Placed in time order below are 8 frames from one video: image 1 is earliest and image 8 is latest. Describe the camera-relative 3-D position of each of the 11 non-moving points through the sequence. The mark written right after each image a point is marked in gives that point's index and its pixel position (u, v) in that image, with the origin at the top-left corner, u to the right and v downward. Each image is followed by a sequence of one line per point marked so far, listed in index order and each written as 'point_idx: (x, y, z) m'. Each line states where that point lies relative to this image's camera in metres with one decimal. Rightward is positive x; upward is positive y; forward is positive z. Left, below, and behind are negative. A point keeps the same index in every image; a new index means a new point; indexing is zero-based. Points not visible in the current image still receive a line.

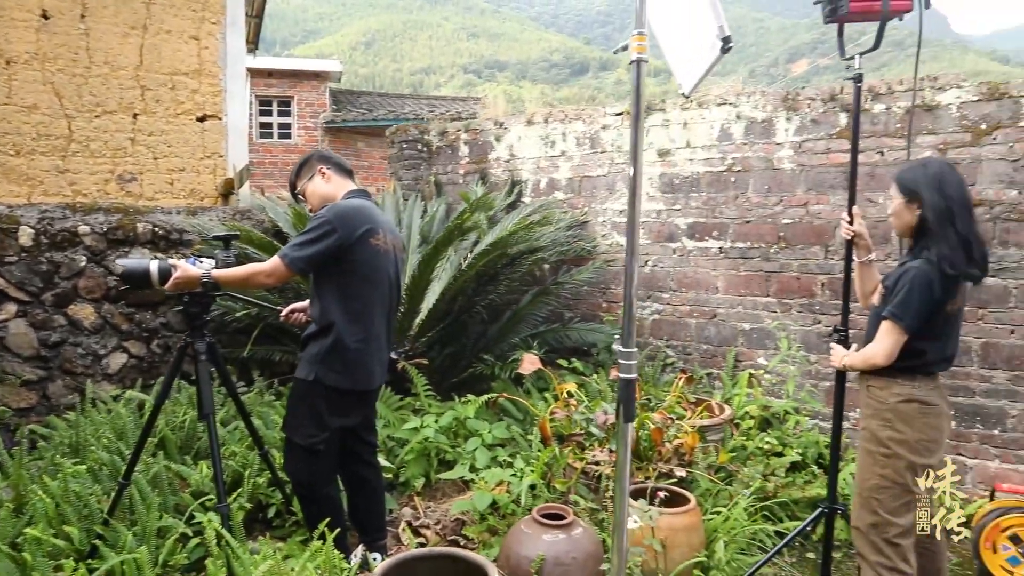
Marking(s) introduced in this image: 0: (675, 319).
0: (+1.0, -0.2, +4.1) m
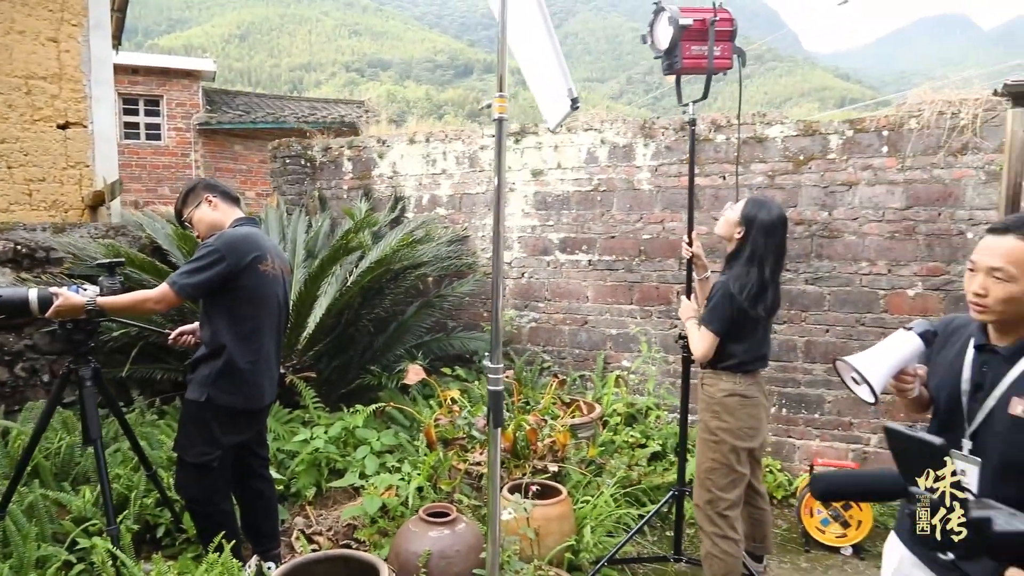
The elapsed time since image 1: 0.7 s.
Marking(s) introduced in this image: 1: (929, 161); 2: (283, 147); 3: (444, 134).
0: (+0.2, -0.2, +4.4) m
1: (+2.2, +0.7, +3.5) m
2: (-1.8, +1.1, +5.2) m
3: (-0.5, +1.0, +4.6) m
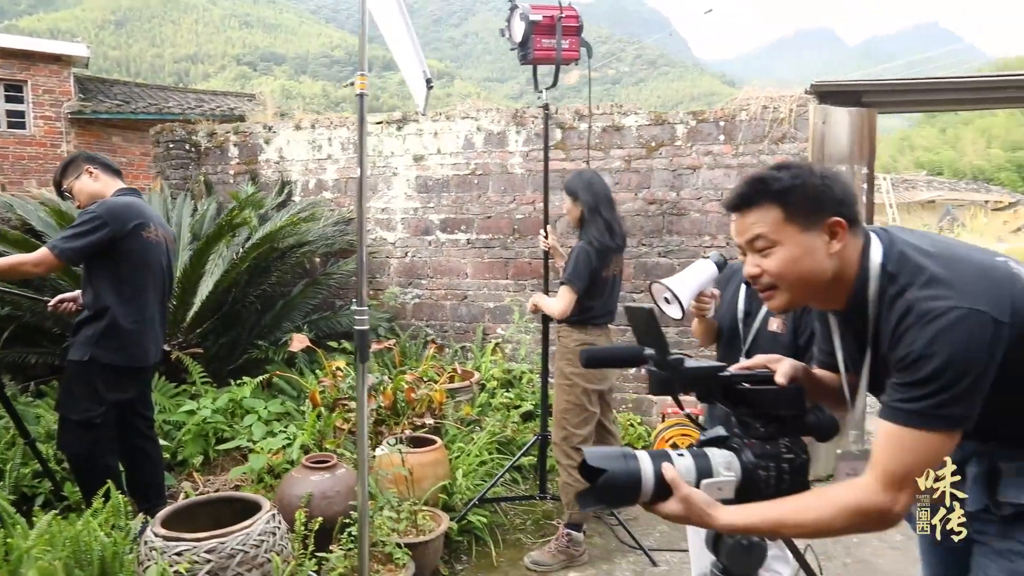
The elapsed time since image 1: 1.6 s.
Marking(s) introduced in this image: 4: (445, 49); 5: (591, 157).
0: (-0.6, -0.1, +4.7) m
1: (+1.5, +0.9, +4.1) m
2: (-2.7, +1.2, +5.2) m
3: (-1.3, +1.2, +4.8) m
4: (-1.5, +5.2, +14.7) m
5: (+0.5, +0.9, +4.4) m
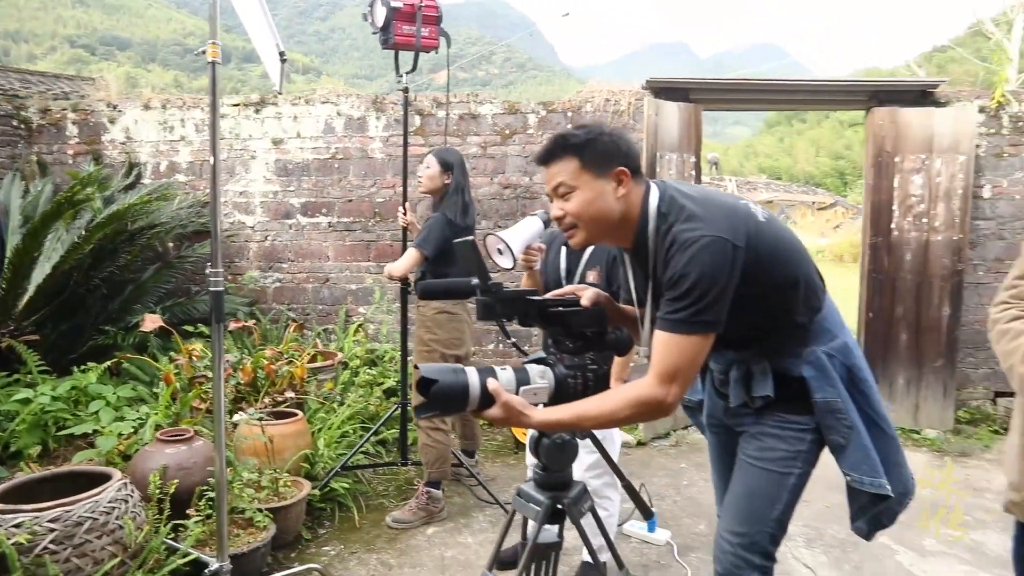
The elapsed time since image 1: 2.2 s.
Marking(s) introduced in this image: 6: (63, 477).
0: (-1.5, 0.0, +4.7) m
1: (+0.6, +1.0, +4.5) m
2: (-3.7, +1.3, +4.8) m
3: (-2.3, +1.3, +4.6) m
4: (-4.4, +5.3, +14.4) m
5: (-0.4, +1.0, +4.6) m
6: (-1.6, -0.7, +2.4) m
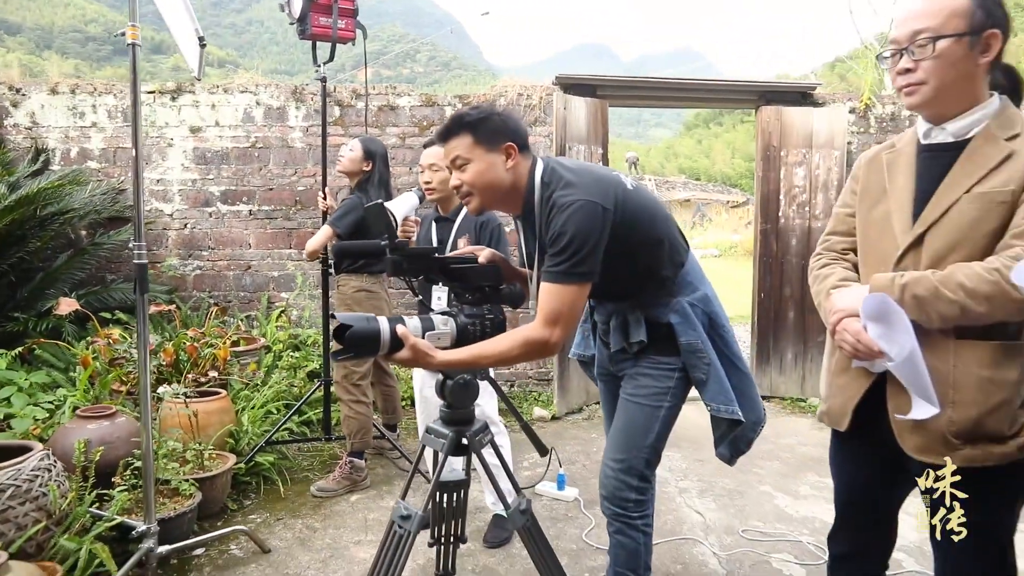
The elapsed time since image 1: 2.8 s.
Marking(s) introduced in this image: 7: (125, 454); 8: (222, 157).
0: (-2.1, +0.1, +4.7) m
1: (0.0, +1.1, +4.7) m
2: (-4.3, +1.3, +4.6) m
3: (-2.8, +1.4, +4.6) m
4: (-6.0, +5.4, +14.1) m
5: (-1.0, +1.1, +4.7) m
6: (-1.9, -0.6, +2.4) m
7: (-1.6, -0.7, +2.7) m
8: (-2.0, +0.9, +4.7) m
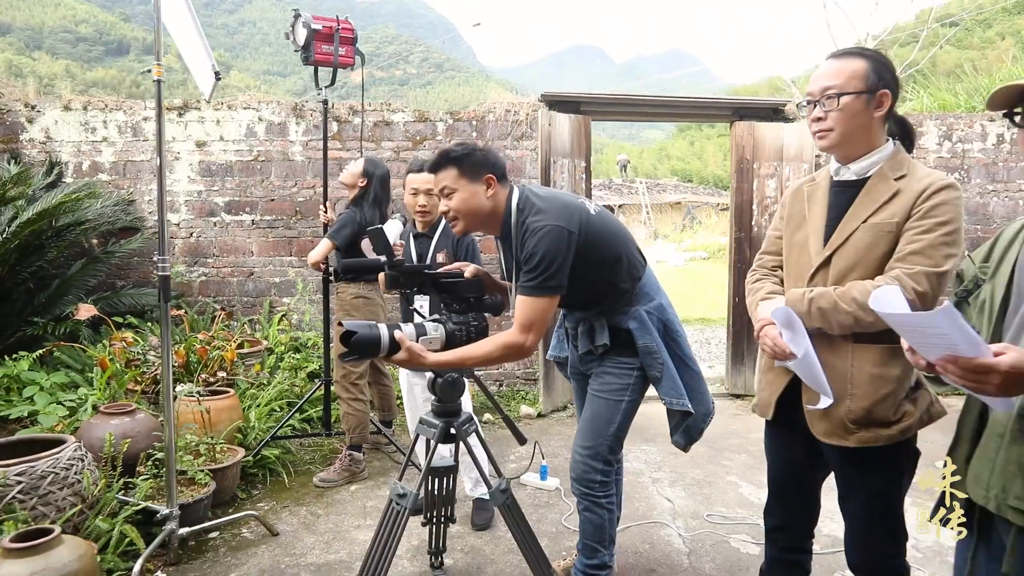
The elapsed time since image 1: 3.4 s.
0: (-2.2, +0.1, +5.0) m
1: (-0.1, +1.1, +5.0) m
2: (-4.4, +1.3, +4.8) m
3: (-2.9, +1.3, +4.8) m
4: (-6.2, +5.3, +14.3) m
5: (-1.1, +1.1, +5.0) m
6: (-2.0, -0.6, +2.7) m
7: (-1.6, -0.7, +3.0) m
8: (-2.1, +0.9, +4.9) m
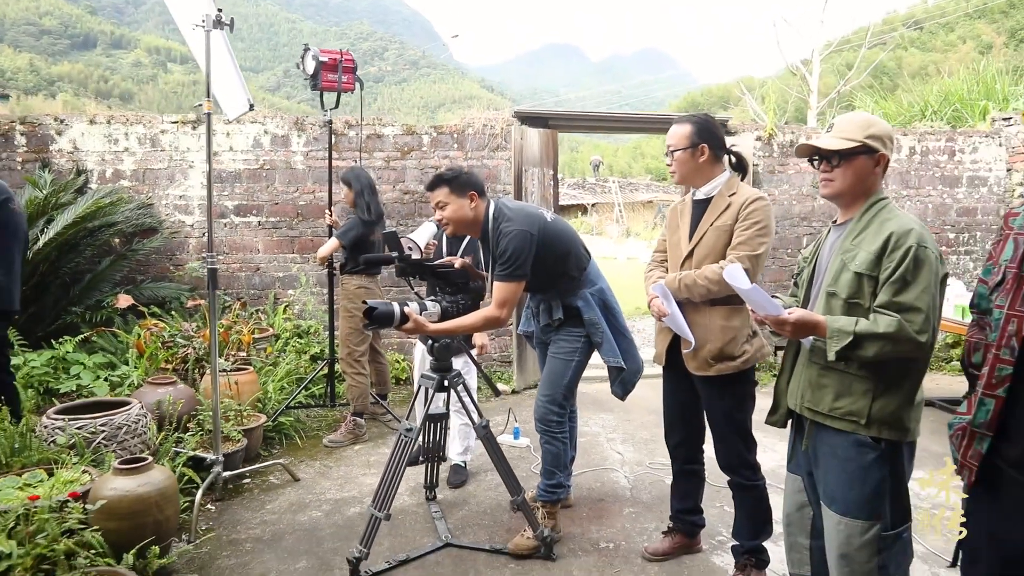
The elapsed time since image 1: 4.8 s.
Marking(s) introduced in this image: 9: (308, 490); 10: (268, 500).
0: (-2.4, +0.1, +5.6) m
1: (-0.3, +1.1, +5.7) m
2: (-4.6, +1.3, +5.4) m
3: (-3.1, +1.4, +5.4) m
4: (-6.7, +5.4, +14.8) m
5: (-1.3, +1.1, +5.7) m
6: (-2.1, -0.6, +3.3) m
7: (-1.8, -0.7, +3.7) m
8: (-2.3, +0.9, +5.6) m
9: (-1.1, -1.1, +3.5) m
10: (-1.2, -1.1, +3.4) m
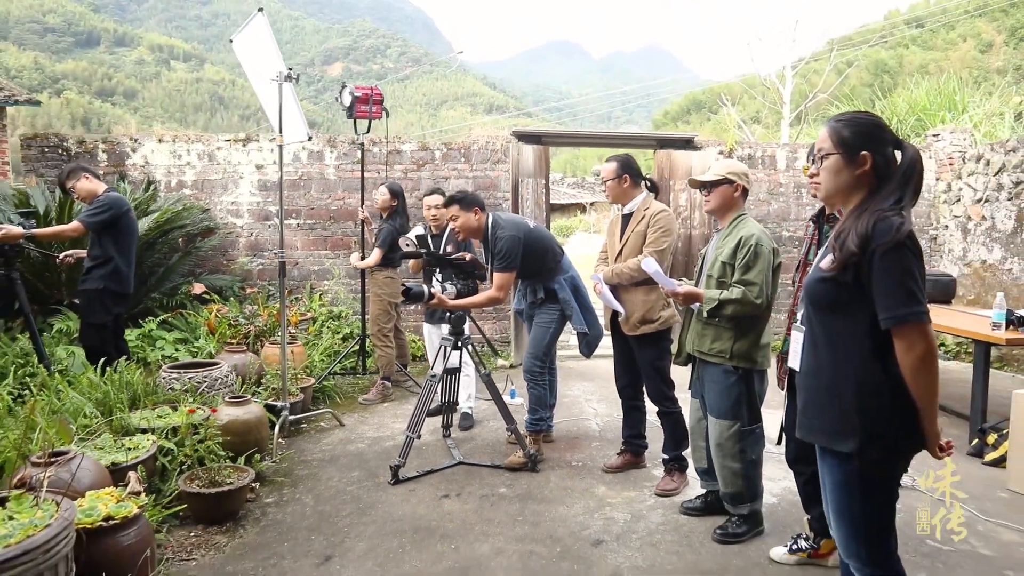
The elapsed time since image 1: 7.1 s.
0: (-2.4, +0.2, +6.7) m
1: (-0.3, +1.2, +6.8) m
2: (-4.6, +1.4, +6.5) m
3: (-3.1, +1.5, +6.5) m
4: (-6.7, +5.5, +15.8) m
5: (-1.3, +1.2, +6.8) m
6: (-2.1, -0.5, +4.4) m
7: (-1.8, -0.6, +4.8) m
8: (-2.3, +1.0, +6.6) m
9: (-1.1, -1.0, +4.6) m
10: (-1.3, -1.0, +4.5) m
